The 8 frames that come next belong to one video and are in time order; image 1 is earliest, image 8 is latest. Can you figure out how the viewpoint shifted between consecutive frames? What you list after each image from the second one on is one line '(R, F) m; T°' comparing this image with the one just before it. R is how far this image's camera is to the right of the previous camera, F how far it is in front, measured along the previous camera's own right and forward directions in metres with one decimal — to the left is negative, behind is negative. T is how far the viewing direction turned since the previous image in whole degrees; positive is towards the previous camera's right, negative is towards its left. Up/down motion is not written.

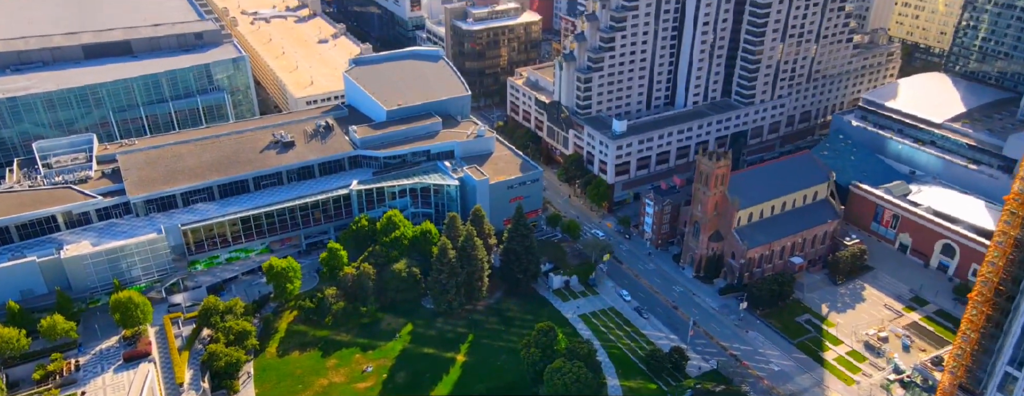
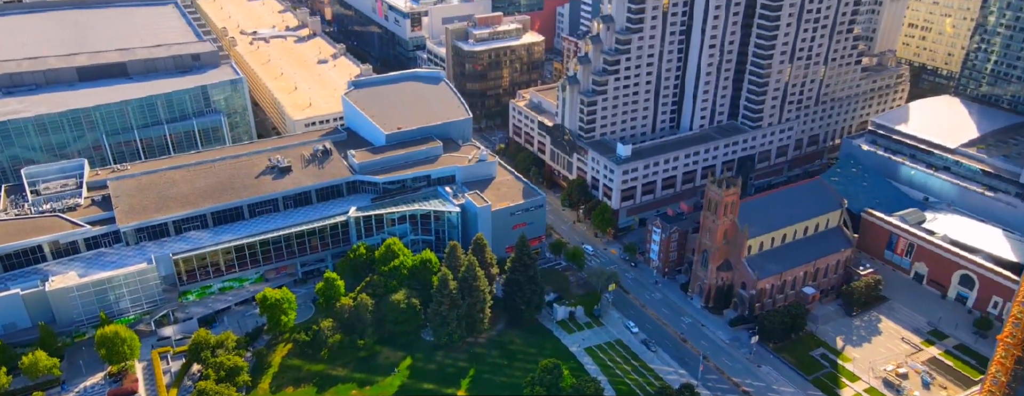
(-0.3, +3.3) m; 0°
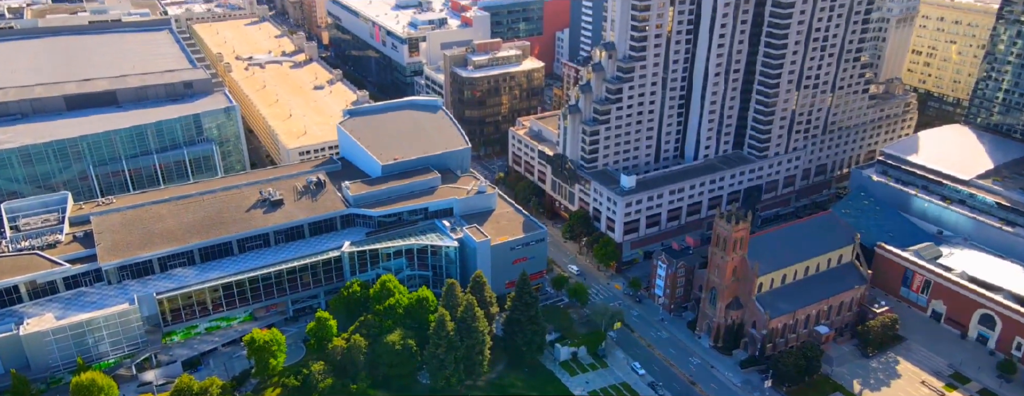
(-0.3, +4.1) m; 0°
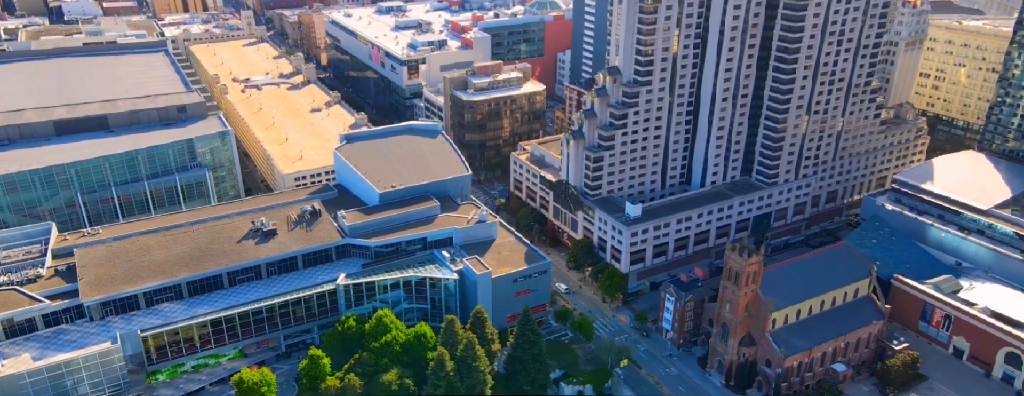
(-0.4, +4.1) m; 0°
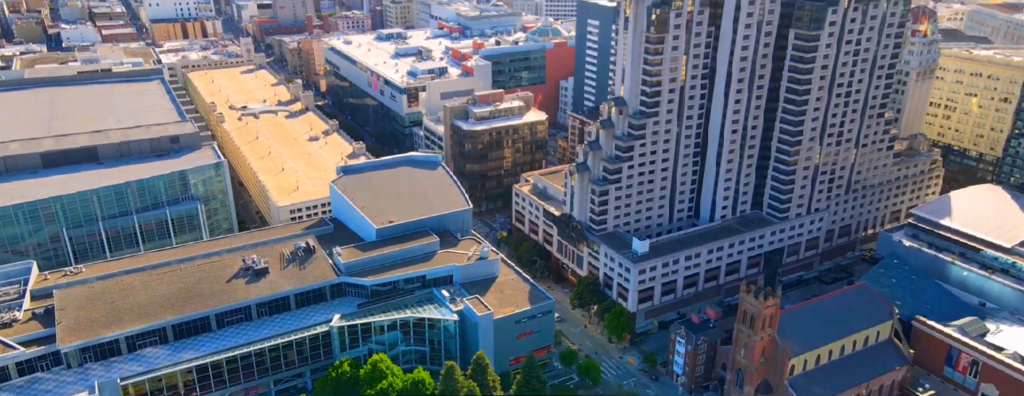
(-0.4, +4.6) m; 0°
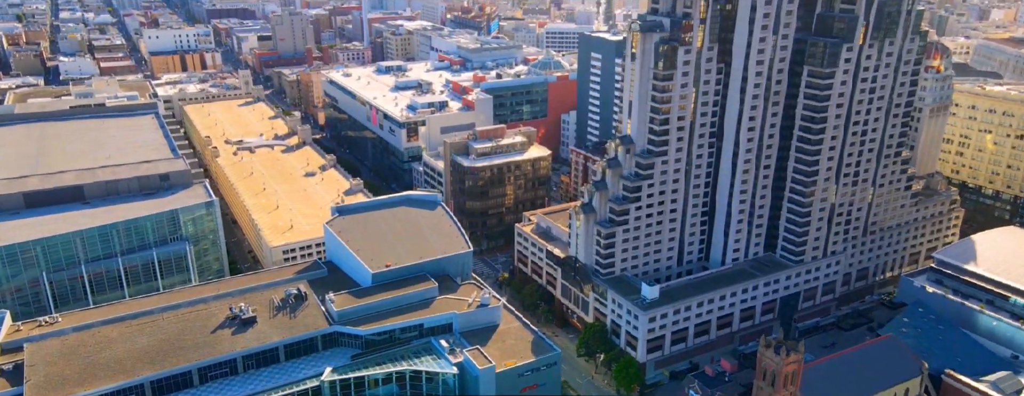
(-0.4, +5.4) m; 0°
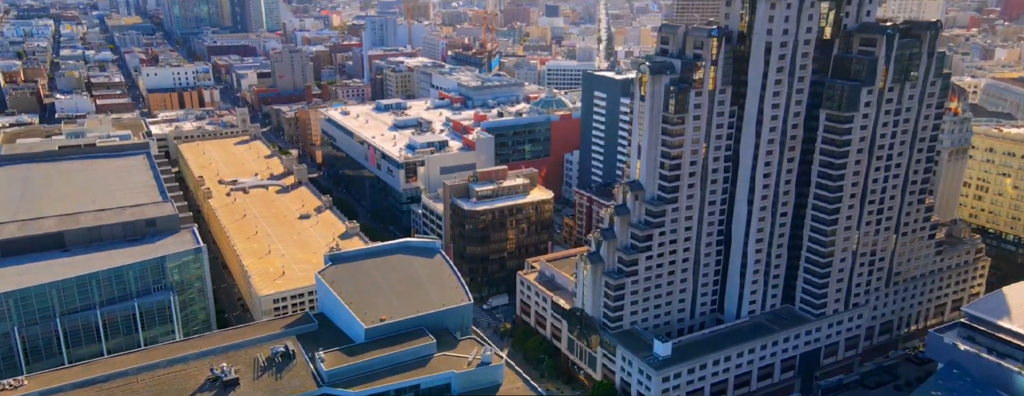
(-0.4, +6.4) m; 0°
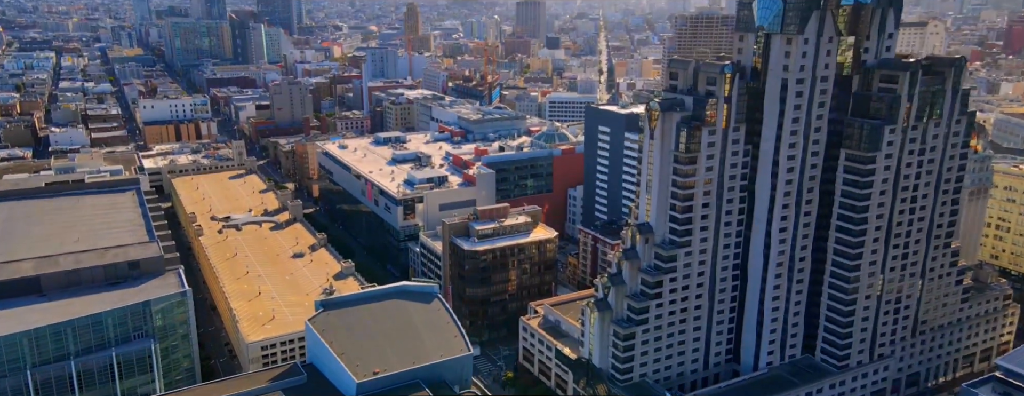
(-0.4, +6.3) m; 0°
